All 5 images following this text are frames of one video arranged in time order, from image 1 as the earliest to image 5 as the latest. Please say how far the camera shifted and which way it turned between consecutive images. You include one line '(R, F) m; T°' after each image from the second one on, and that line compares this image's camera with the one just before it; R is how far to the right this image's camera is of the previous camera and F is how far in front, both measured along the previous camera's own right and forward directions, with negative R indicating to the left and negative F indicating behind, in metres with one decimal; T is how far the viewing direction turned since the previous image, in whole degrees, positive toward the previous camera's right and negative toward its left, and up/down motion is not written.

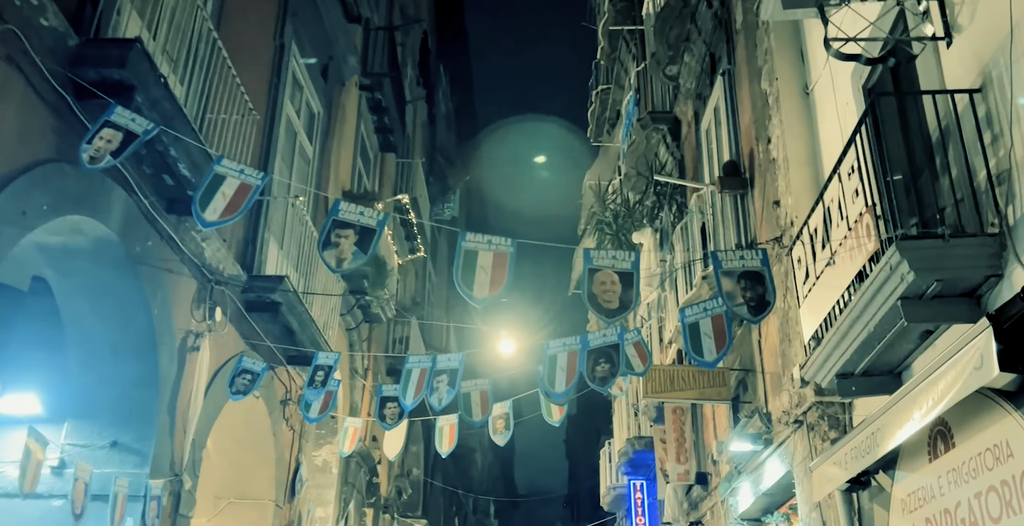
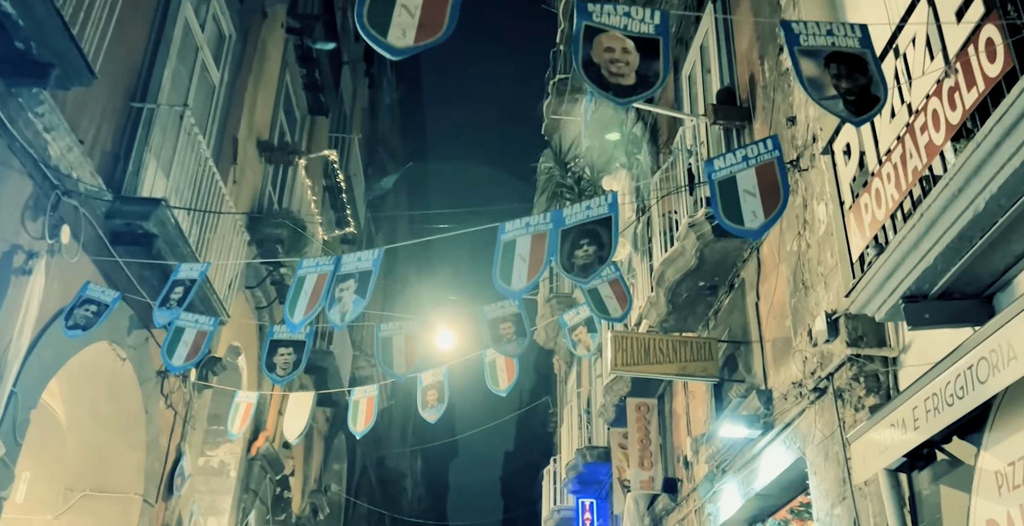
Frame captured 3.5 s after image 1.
(0.0, +1.9) m; +4°
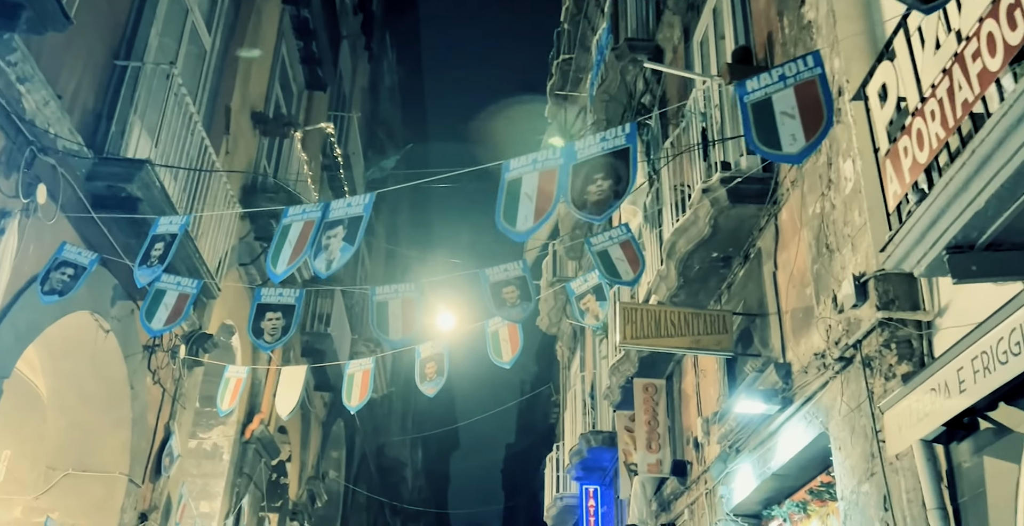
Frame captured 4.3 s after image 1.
(0.0, +0.4) m; 0°
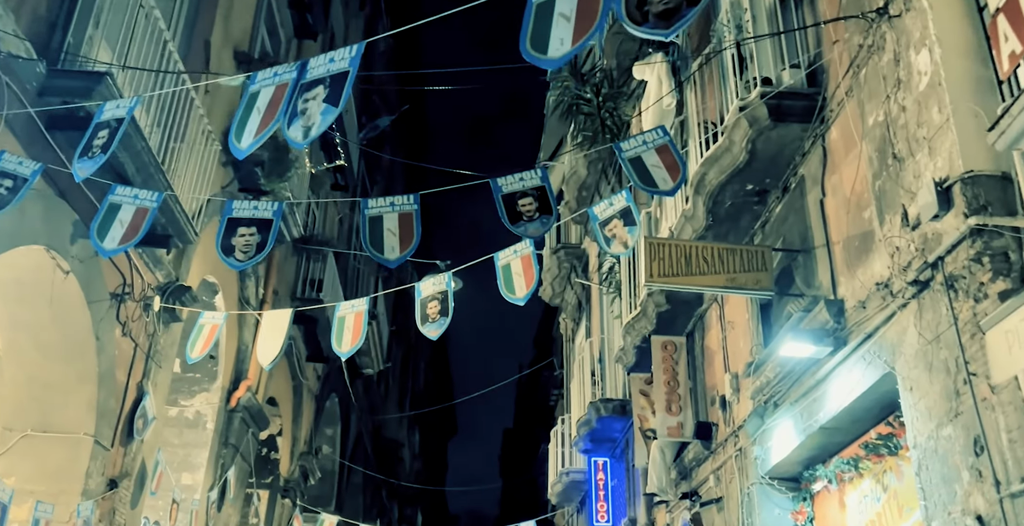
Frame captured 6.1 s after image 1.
(-0.1, +0.8) m; 0°
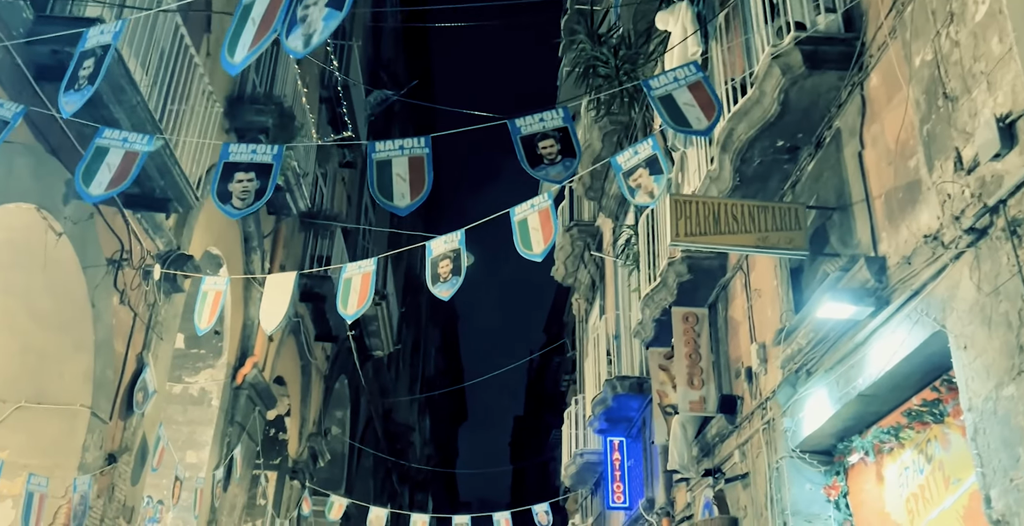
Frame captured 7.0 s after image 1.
(-0.1, +0.4) m; -1°
